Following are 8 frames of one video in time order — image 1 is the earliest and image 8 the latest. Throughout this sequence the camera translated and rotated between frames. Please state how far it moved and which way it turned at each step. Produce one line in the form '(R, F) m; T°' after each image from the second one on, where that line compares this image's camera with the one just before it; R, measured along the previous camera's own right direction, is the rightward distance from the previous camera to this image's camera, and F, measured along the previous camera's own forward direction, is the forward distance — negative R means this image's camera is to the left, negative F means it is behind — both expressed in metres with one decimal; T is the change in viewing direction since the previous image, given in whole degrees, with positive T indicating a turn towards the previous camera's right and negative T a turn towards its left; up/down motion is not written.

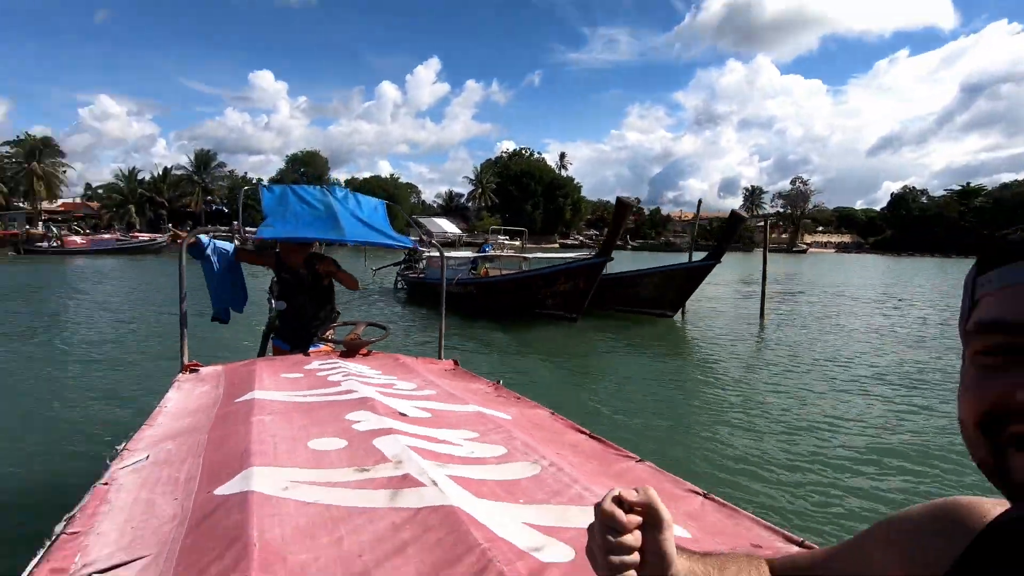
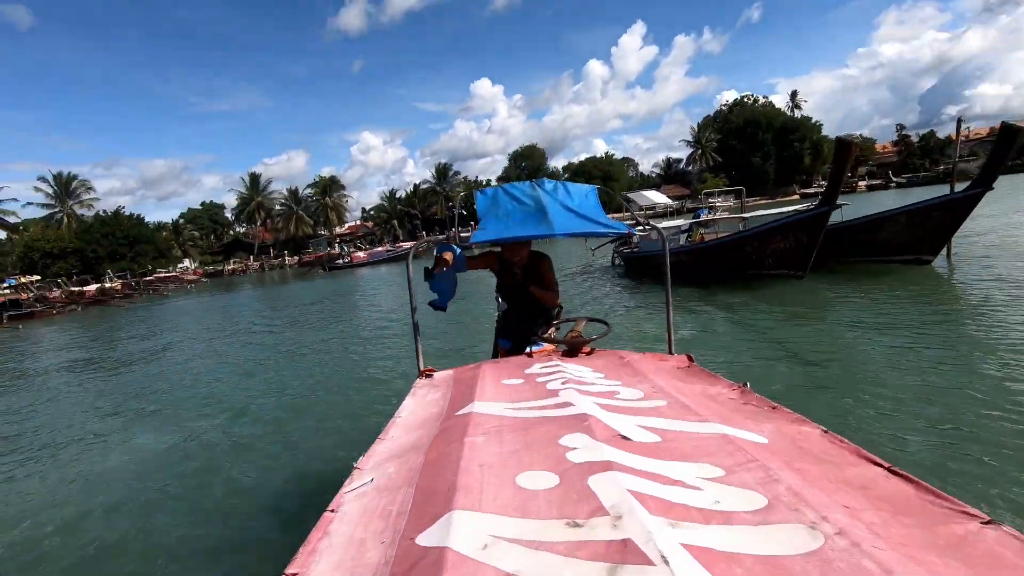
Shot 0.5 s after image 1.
(0.0, +0.7) m; -23°
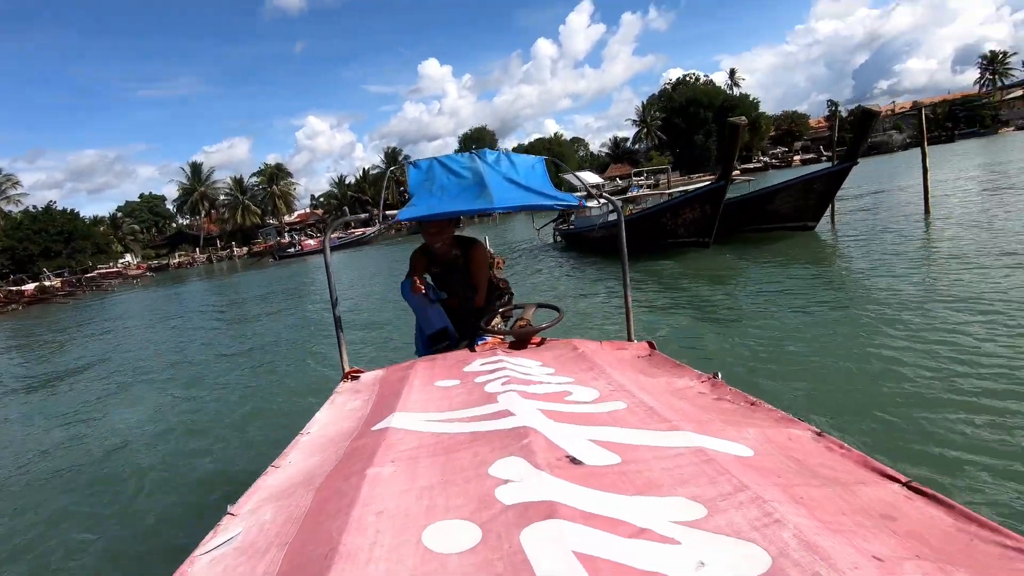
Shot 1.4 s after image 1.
(+0.2, +0.9) m; +4°
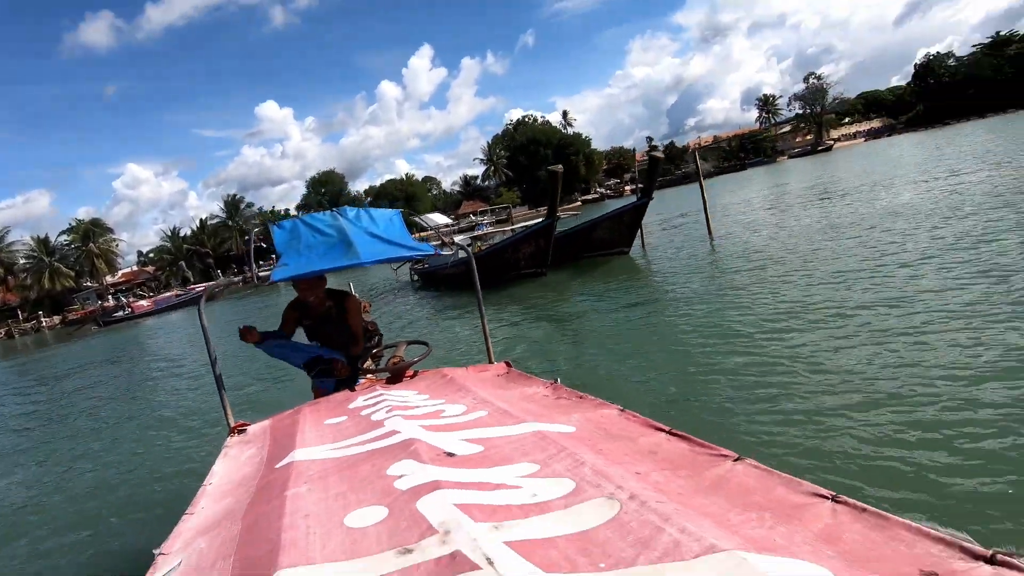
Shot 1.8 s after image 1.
(-0.1, -1.0) m; +14°
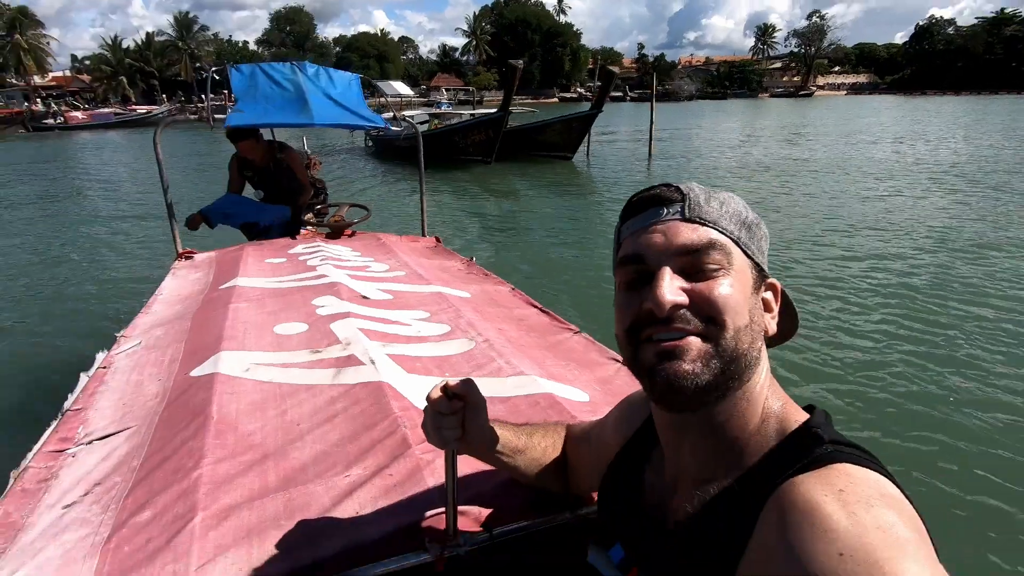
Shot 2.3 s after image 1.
(+0.3, -0.9) m; +6°
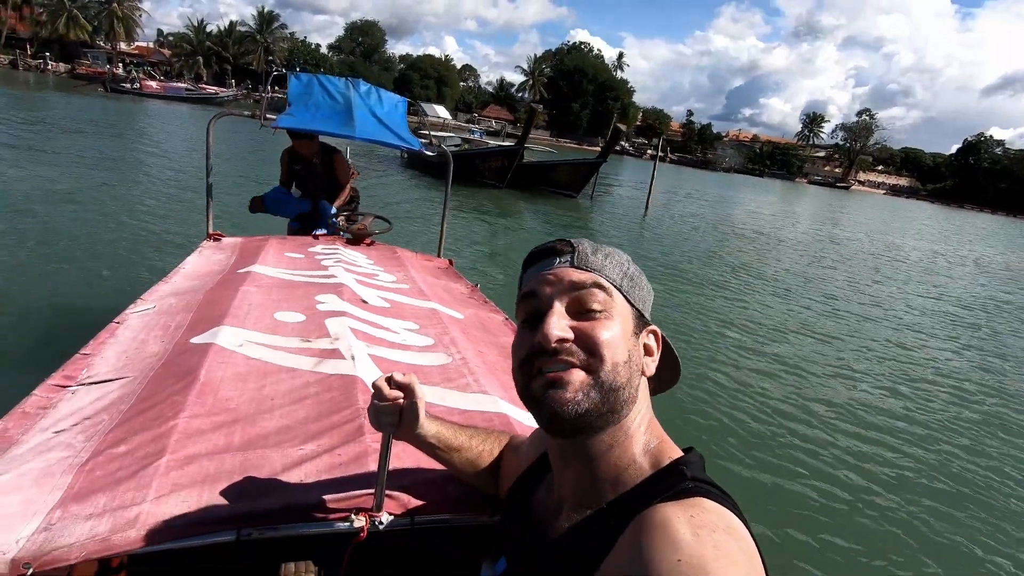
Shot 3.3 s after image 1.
(+0.2, -0.3) m; -2°
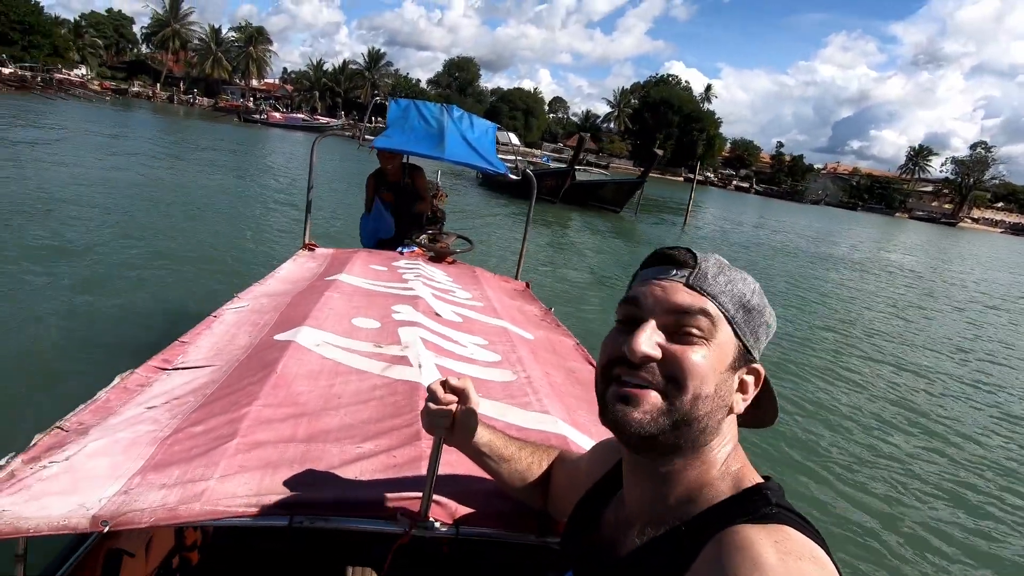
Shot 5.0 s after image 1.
(+0.1, 0.0) m; -9°
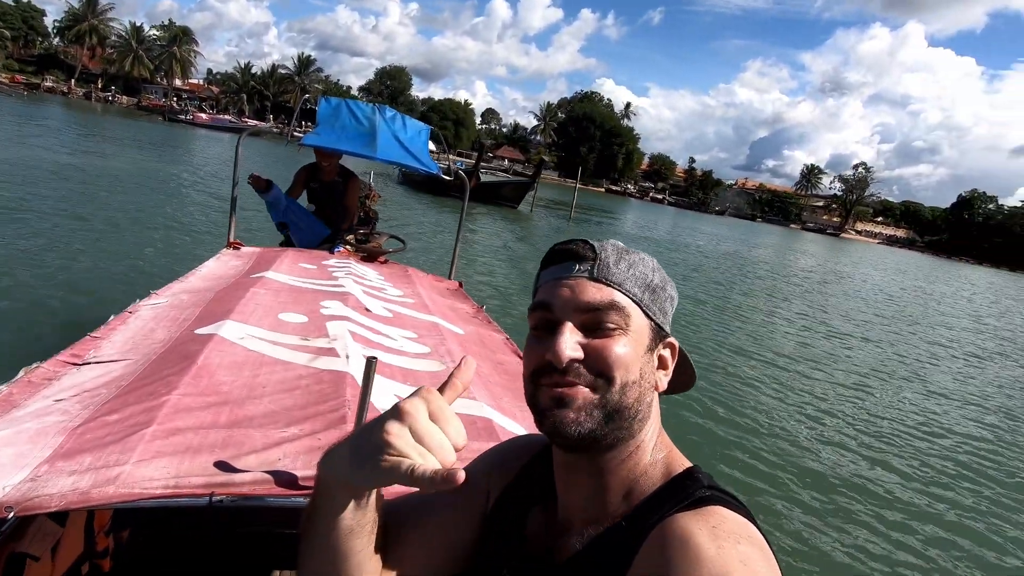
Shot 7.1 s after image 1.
(0.0, -0.1) m; +7°
